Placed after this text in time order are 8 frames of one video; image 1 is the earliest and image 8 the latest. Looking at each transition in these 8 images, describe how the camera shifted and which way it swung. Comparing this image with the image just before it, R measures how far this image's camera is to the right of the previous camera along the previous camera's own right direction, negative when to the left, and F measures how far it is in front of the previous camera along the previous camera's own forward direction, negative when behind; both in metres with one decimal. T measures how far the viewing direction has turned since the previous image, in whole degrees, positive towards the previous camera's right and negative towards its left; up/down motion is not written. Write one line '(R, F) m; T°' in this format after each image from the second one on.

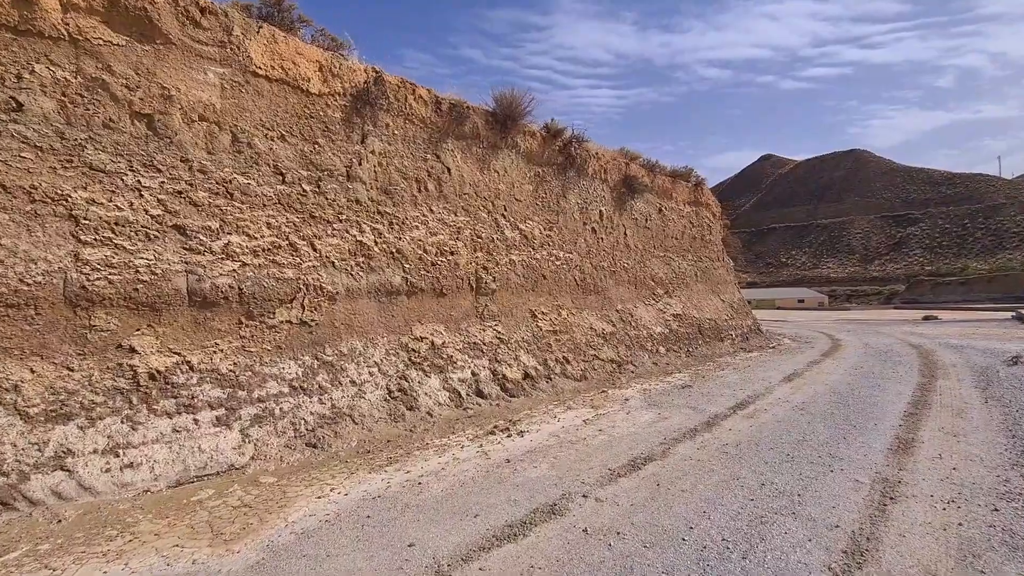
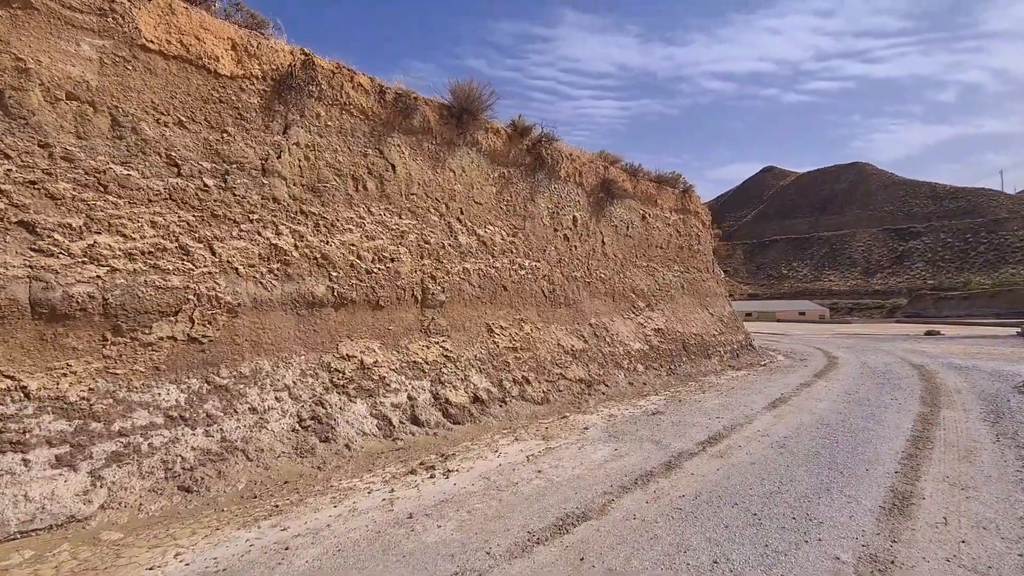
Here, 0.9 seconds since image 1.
(+0.9, +1.0) m; 0°
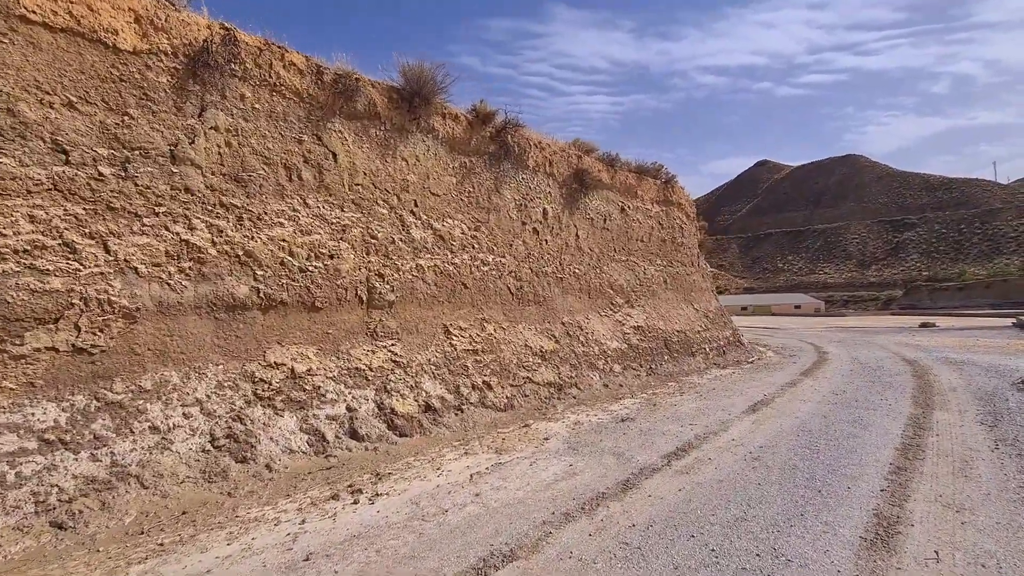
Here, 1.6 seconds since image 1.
(+0.7, +0.7) m; 0°
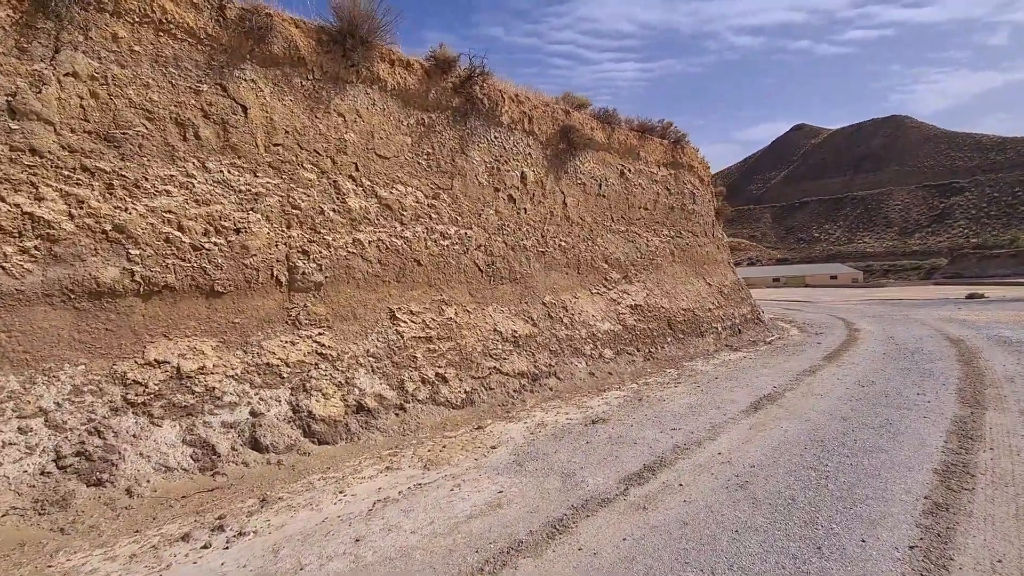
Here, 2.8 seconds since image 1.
(+1.1, +1.4) m; -3°
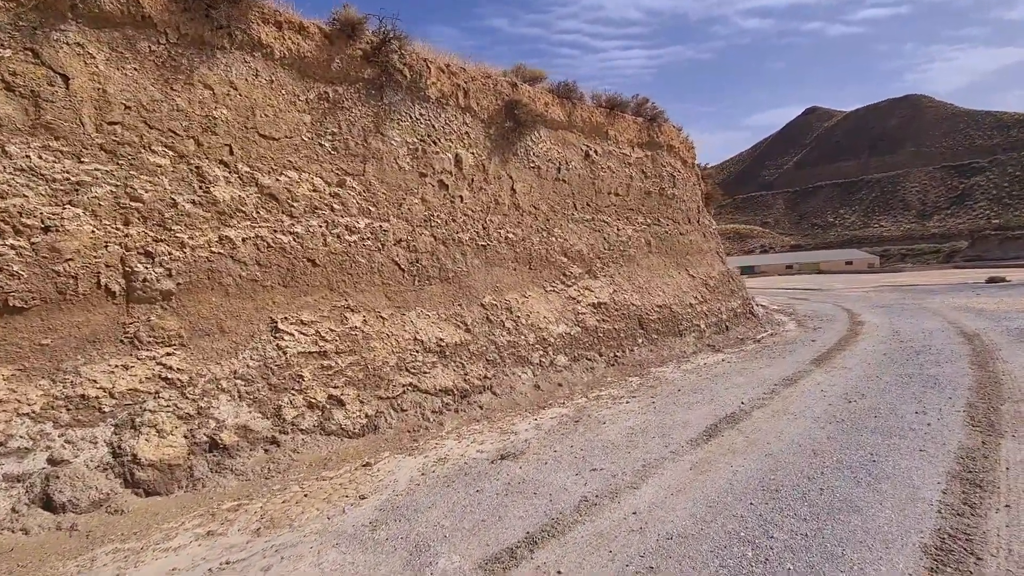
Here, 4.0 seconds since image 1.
(+1.3, +1.3) m; -1°
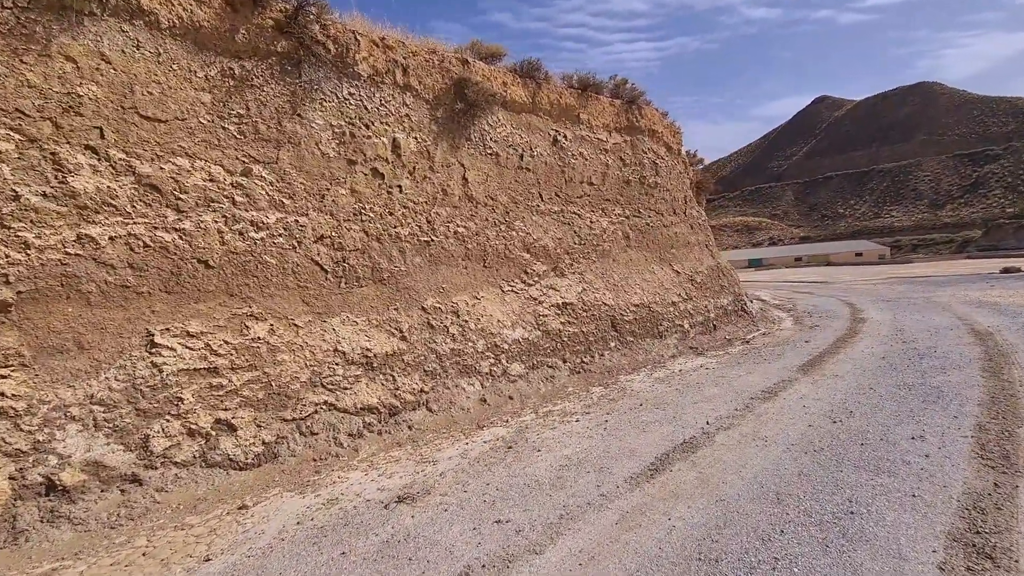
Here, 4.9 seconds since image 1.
(+1.0, +1.0) m; -1°
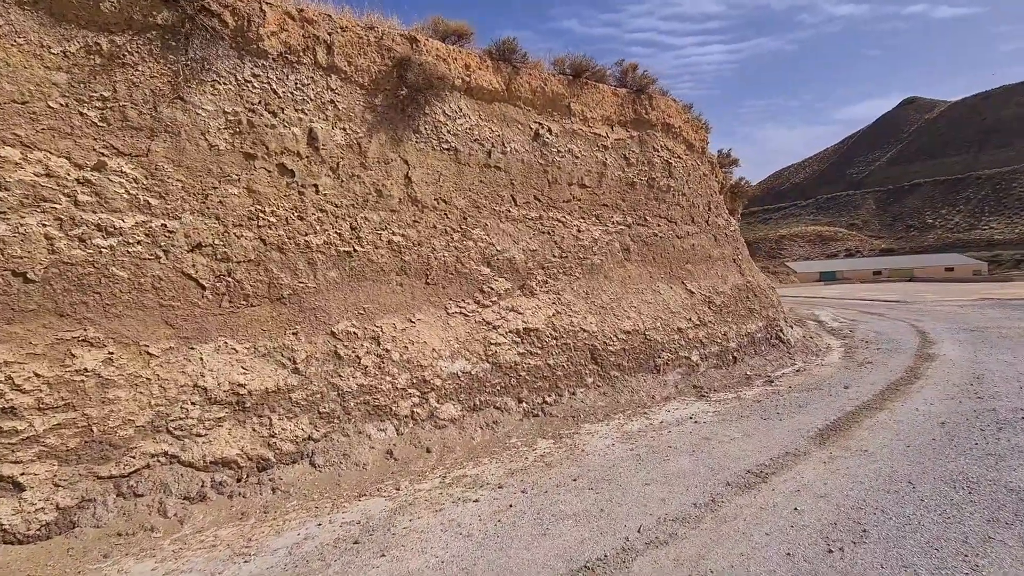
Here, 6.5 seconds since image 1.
(+1.6, +1.6) m; -7°
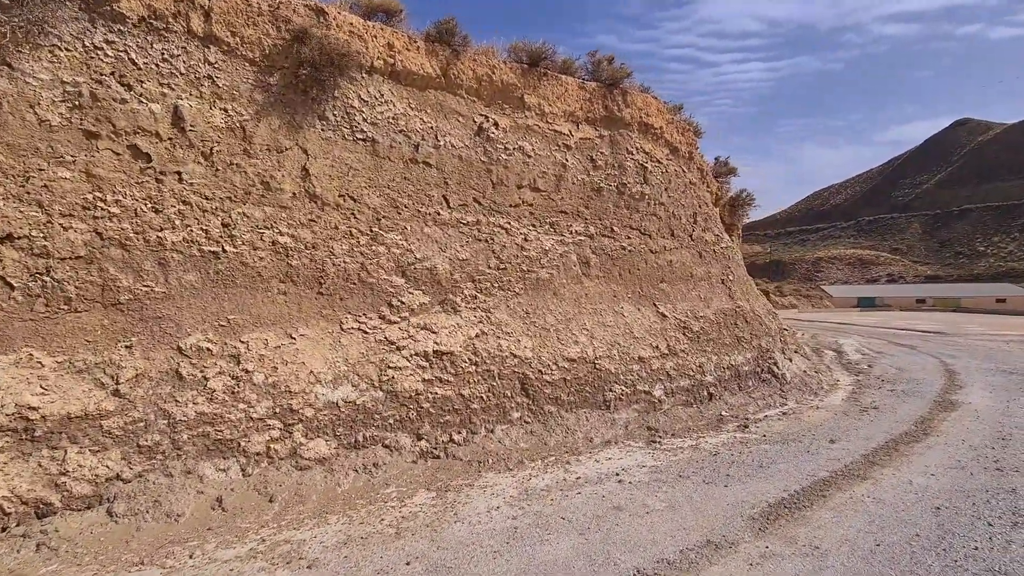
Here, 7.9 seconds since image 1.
(+1.5, +1.2) m; -3°
